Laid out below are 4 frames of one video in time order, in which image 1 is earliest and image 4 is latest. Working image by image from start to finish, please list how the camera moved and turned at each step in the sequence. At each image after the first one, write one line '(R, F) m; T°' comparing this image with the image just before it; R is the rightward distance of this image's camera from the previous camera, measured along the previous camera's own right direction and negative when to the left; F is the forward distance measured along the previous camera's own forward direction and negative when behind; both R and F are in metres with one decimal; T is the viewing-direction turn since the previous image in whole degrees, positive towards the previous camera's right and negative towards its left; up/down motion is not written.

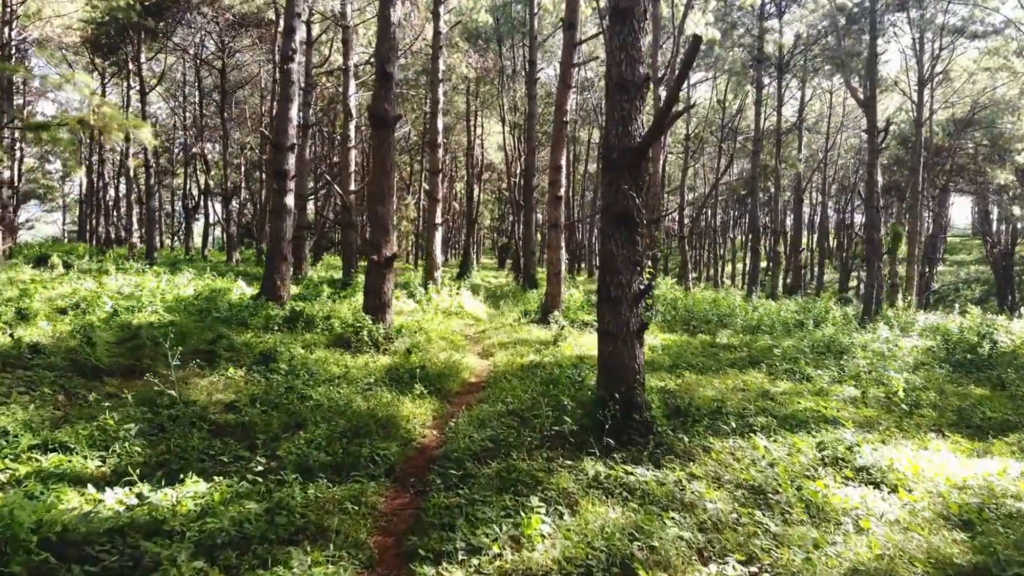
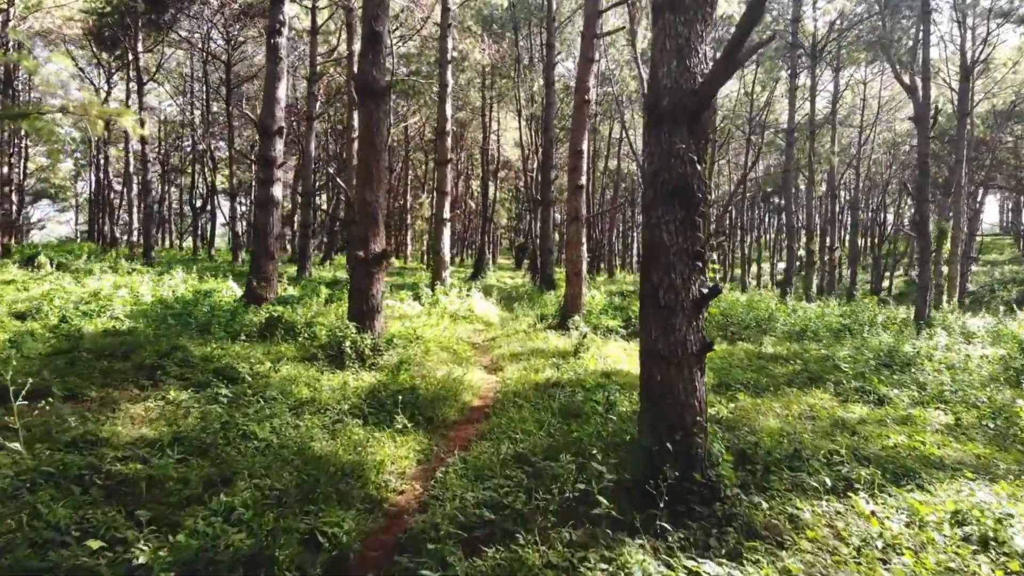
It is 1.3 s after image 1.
(+0.1, +1.6) m; -1°
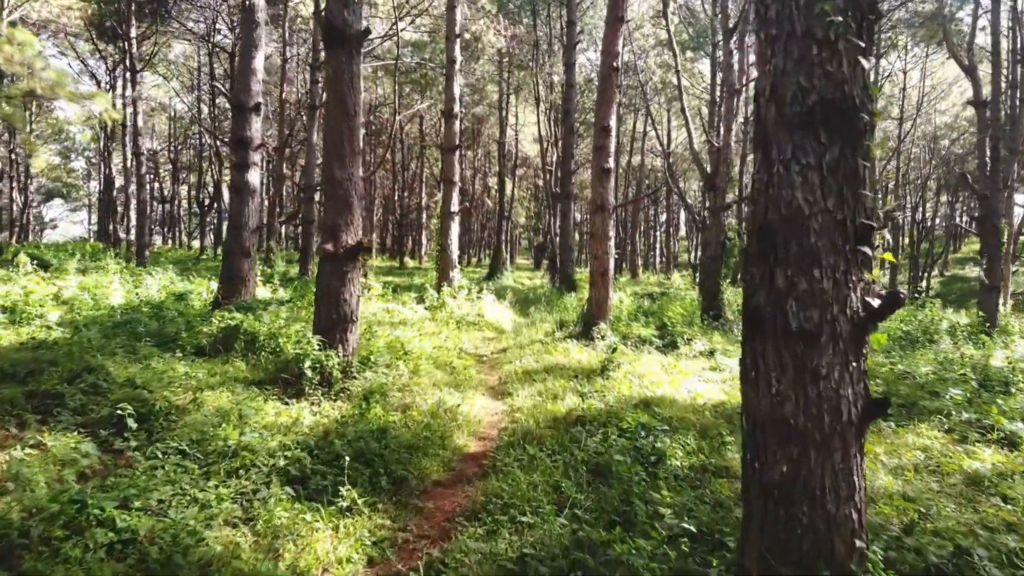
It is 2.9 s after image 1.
(+0.1, +1.8) m; -1°
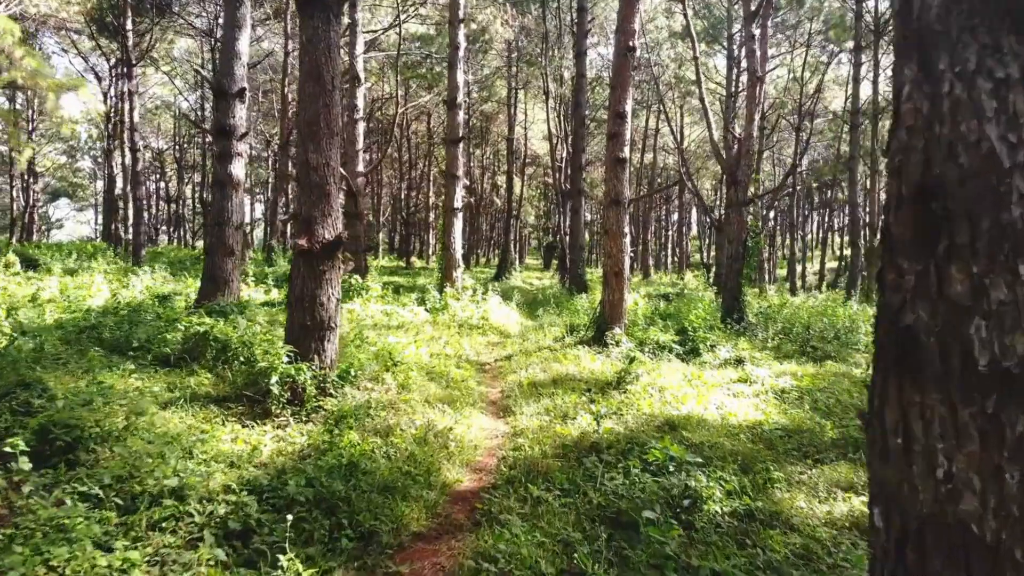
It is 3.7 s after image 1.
(0.0, +0.8) m; -1°
